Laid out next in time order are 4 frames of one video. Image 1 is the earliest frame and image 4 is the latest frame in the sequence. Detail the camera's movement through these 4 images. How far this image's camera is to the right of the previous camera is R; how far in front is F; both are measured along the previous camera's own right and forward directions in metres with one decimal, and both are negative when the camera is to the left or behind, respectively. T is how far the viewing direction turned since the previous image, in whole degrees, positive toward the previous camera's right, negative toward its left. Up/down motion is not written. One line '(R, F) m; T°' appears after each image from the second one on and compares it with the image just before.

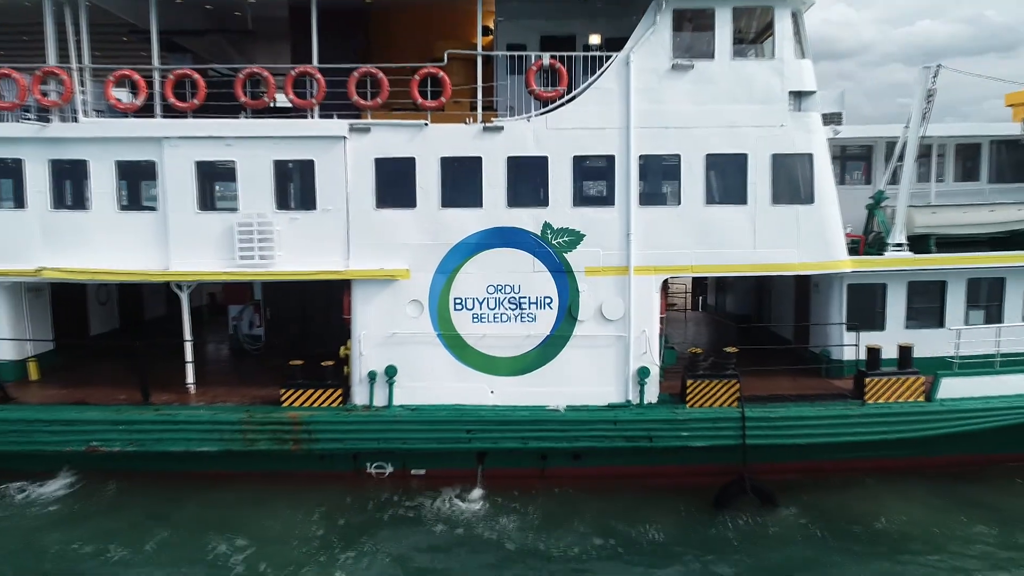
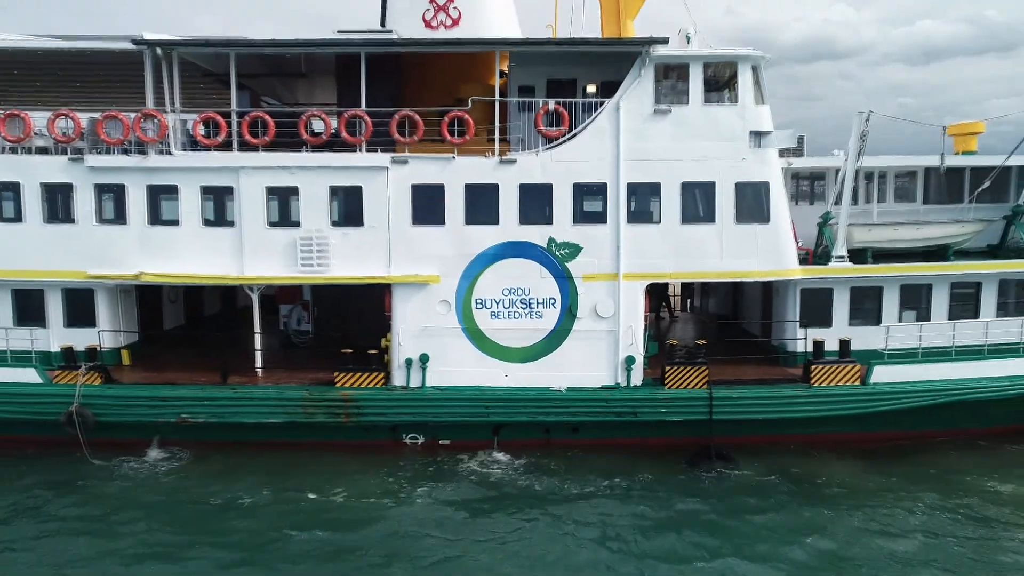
(-0.1, -1.9) m; 0°
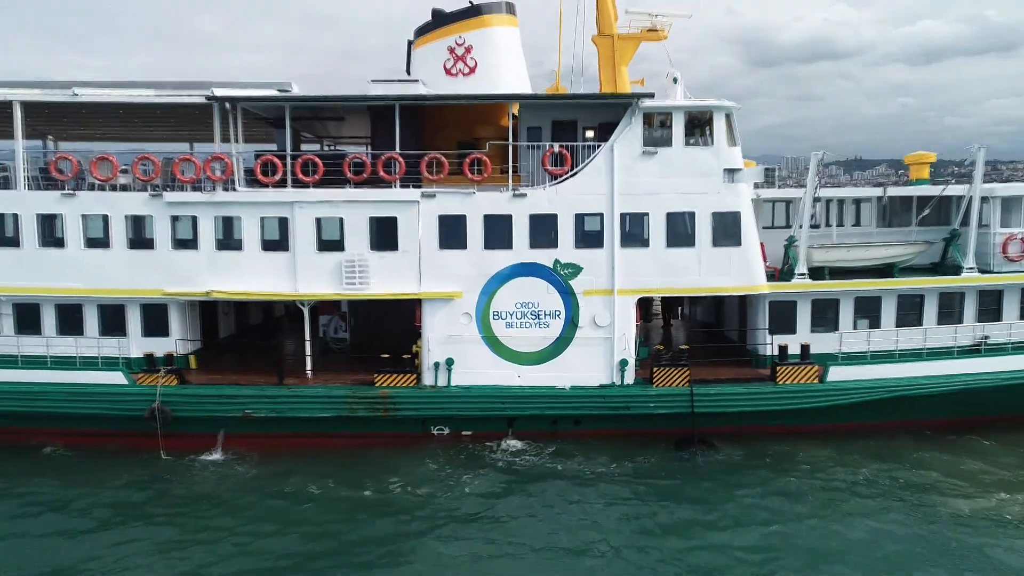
(-0.2, -1.9) m; 0°
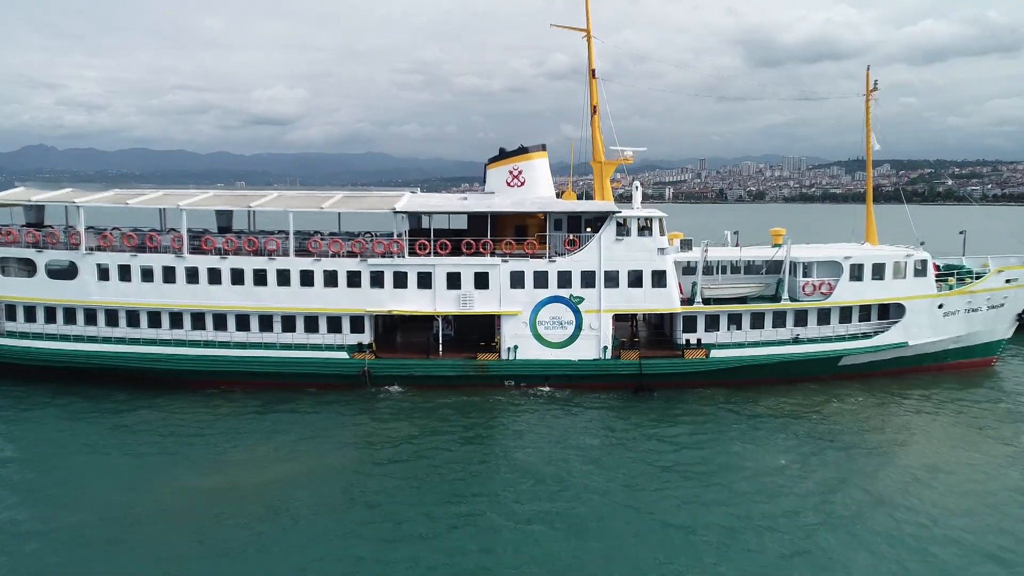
(-1.3, -11.2) m; 0°
